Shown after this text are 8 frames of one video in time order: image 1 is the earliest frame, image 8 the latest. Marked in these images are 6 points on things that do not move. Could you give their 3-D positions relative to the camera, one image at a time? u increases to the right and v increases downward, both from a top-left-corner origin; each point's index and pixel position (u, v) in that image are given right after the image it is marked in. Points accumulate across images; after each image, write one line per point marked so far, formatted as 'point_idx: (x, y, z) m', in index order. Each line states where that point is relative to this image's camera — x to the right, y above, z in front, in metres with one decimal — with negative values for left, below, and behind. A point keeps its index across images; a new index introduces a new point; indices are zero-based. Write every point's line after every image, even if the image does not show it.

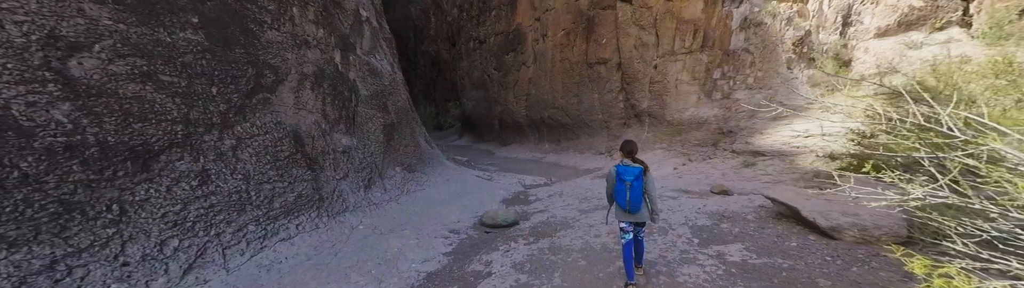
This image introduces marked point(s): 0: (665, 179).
0: (+3.7, -0.9, +8.2) m
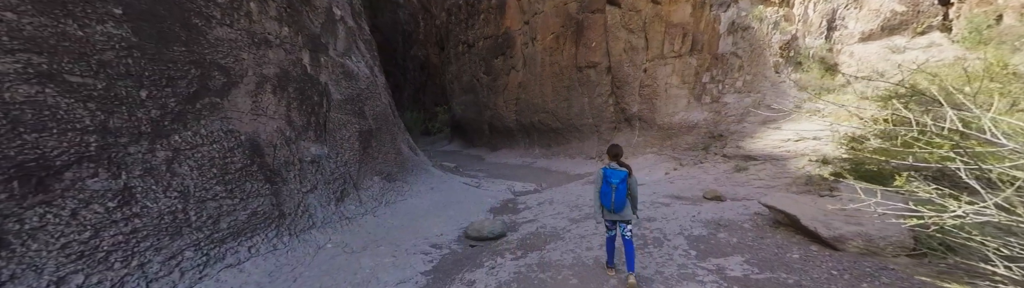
0: (+3.4, -1.0, +8.0) m
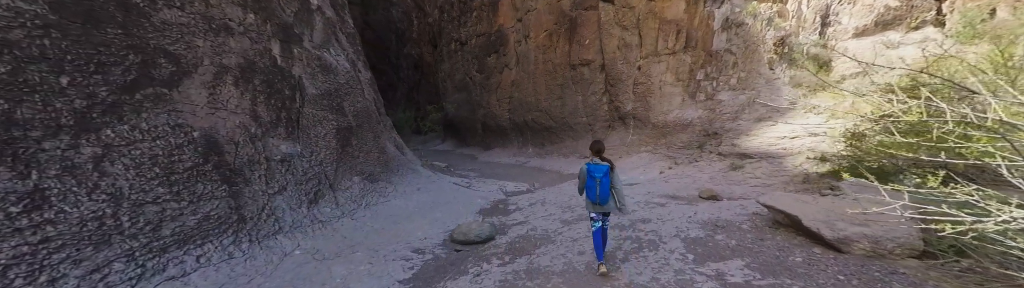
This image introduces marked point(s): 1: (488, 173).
0: (+3.2, -1.0, +7.9) m
1: (-0.8, -0.9, +11.1) m
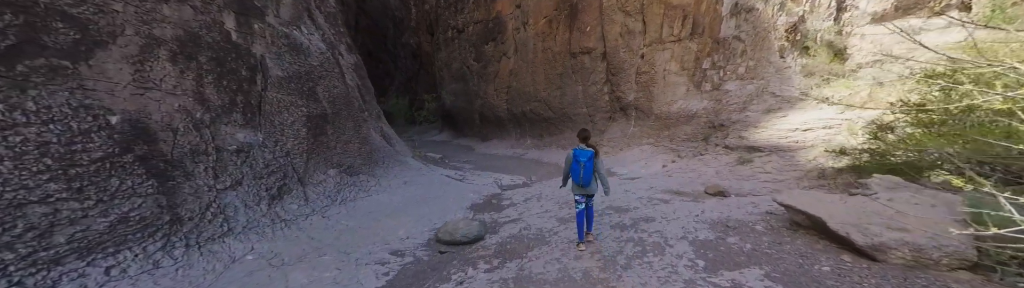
0: (+3.2, -0.8, +7.5) m
1: (-0.9, -0.7, +10.7) m
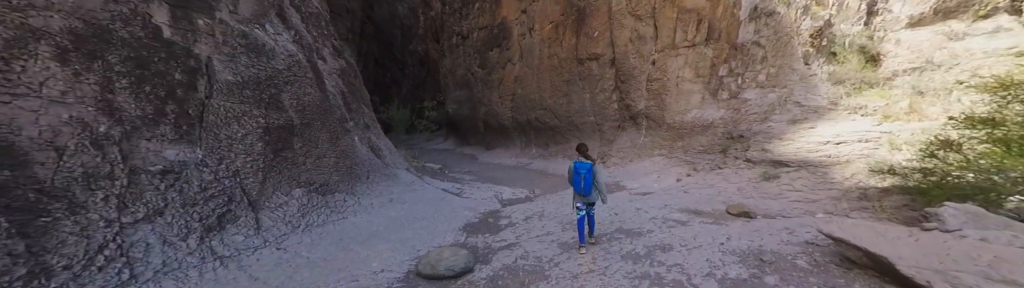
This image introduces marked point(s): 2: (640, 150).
0: (+3.2, -1.0, +6.8) m
1: (-0.8, -1.0, +10.1) m
2: (+3.9, -0.2, +10.2) m
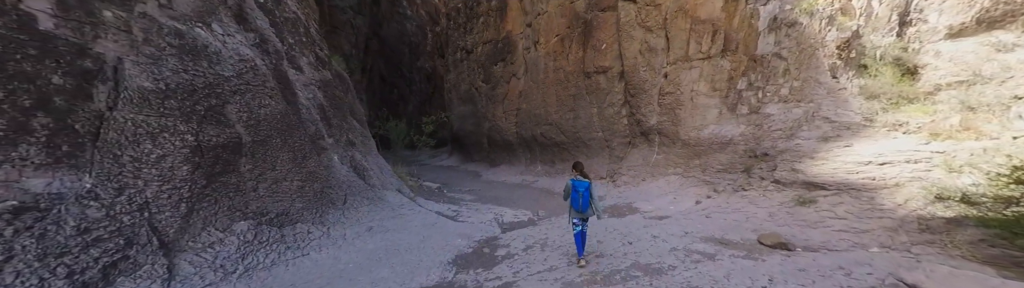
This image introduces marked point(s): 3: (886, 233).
0: (+3.2, -1.4, +6.1) m
1: (-0.7, -1.5, +9.5) m
2: (+4.0, -0.7, +9.5) m
3: (+4.7, -1.1, +4.2) m
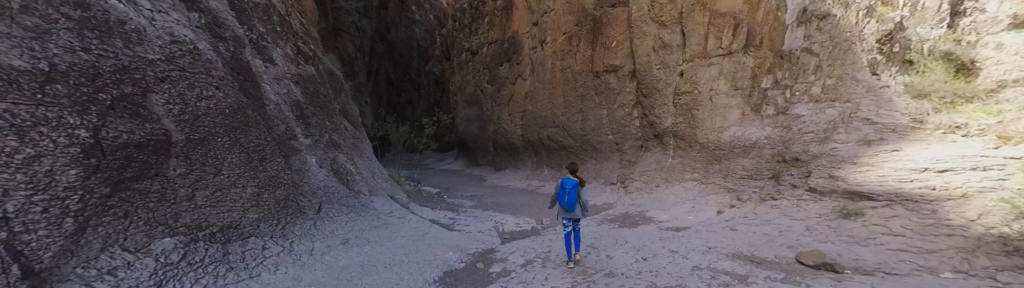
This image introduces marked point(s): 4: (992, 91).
0: (+3.2, -1.4, +5.5) m
1: (-0.6, -1.5, +8.9) m
2: (+4.1, -0.8, +8.8) m
3: (+4.6, -1.2, +3.5) m
4: (+7.1, +0.8, +4.9) m
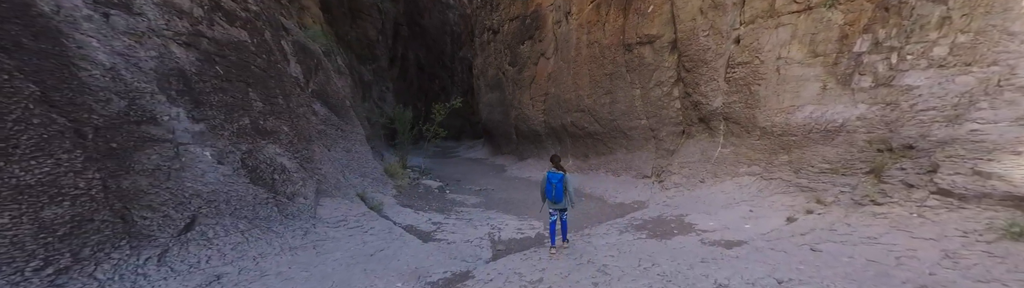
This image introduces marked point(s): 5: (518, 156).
0: (+3.1, -1.2, +3.8) m
1: (-0.3, -1.2, +7.7) m
2: (+4.3, -0.5, +7.1) m
3: (+4.2, -1.0, +1.7) m
4: (+6.8, +1.0, +2.7) m
5: (+0.3, -0.5, +14.5) m
